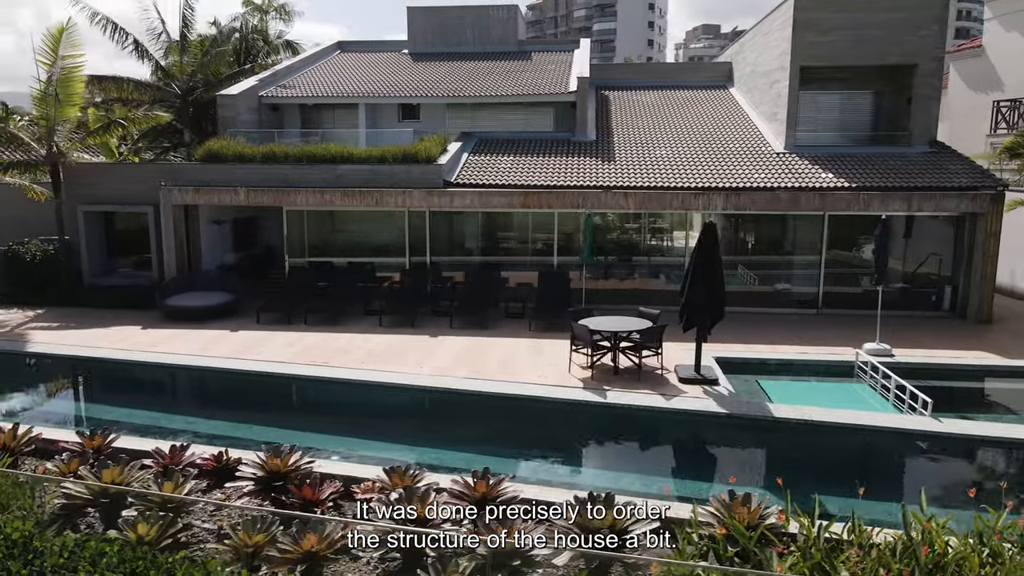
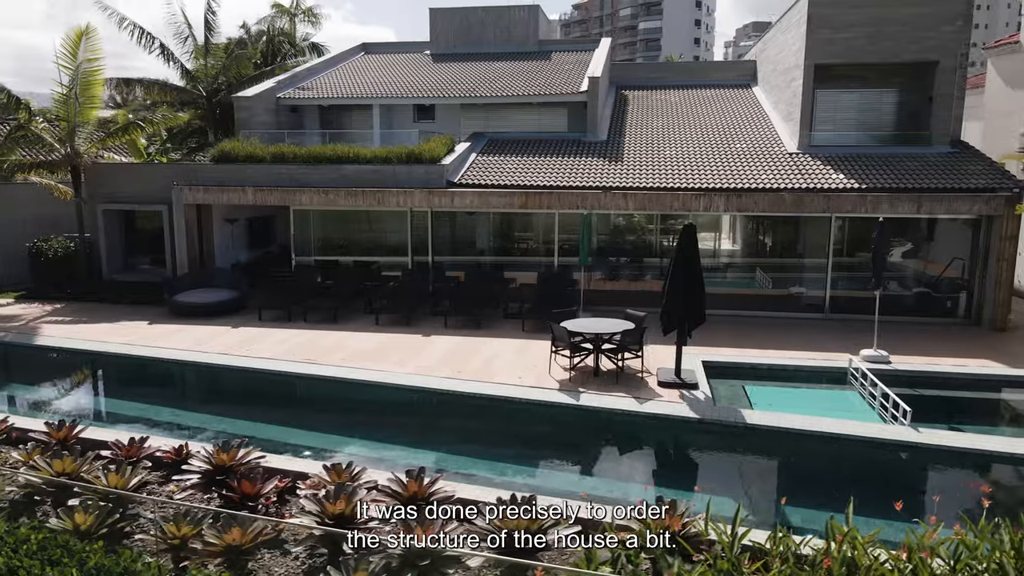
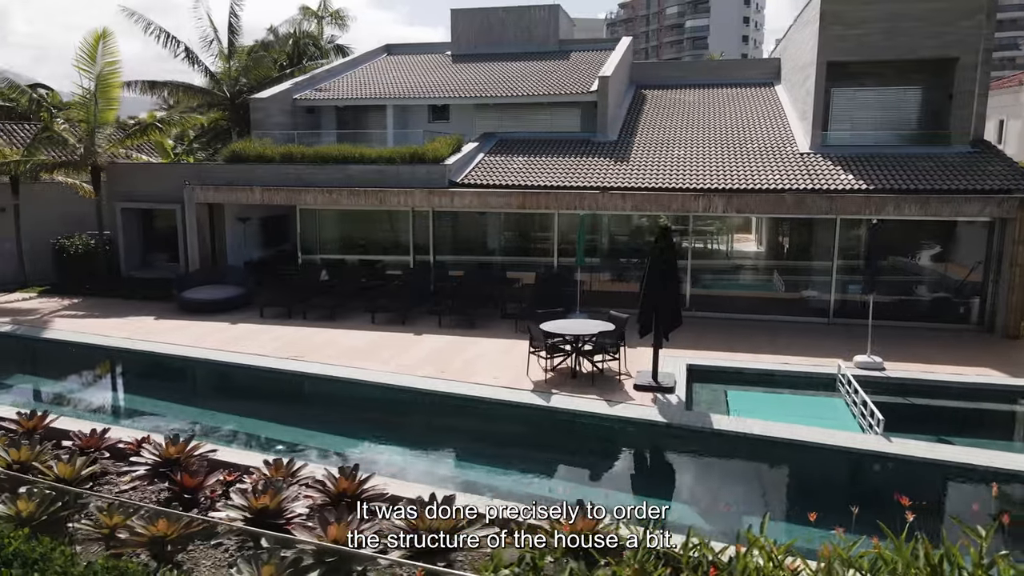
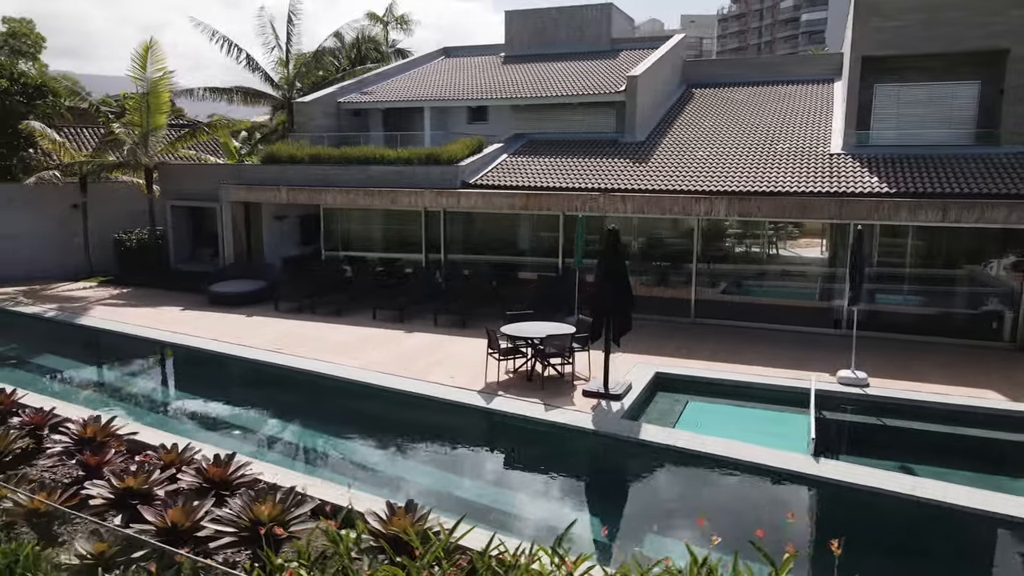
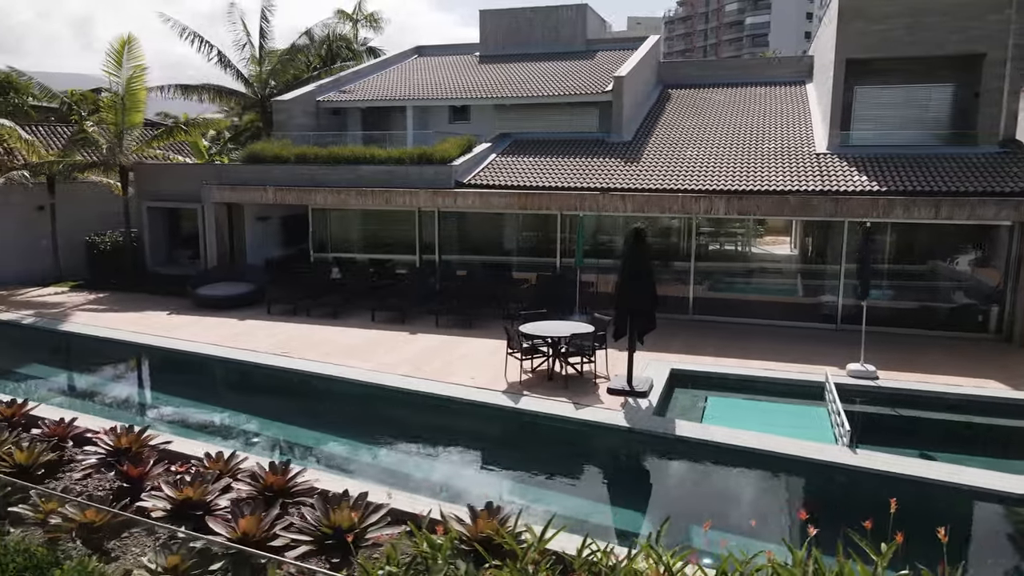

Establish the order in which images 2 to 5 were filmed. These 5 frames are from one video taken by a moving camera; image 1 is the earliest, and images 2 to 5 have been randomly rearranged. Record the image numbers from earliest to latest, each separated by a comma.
2, 3, 5, 4
